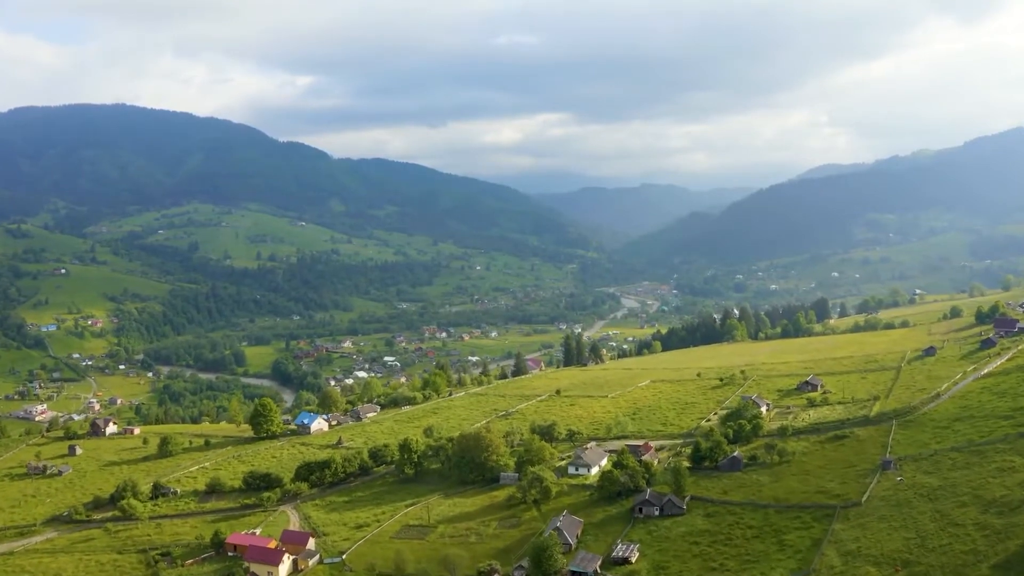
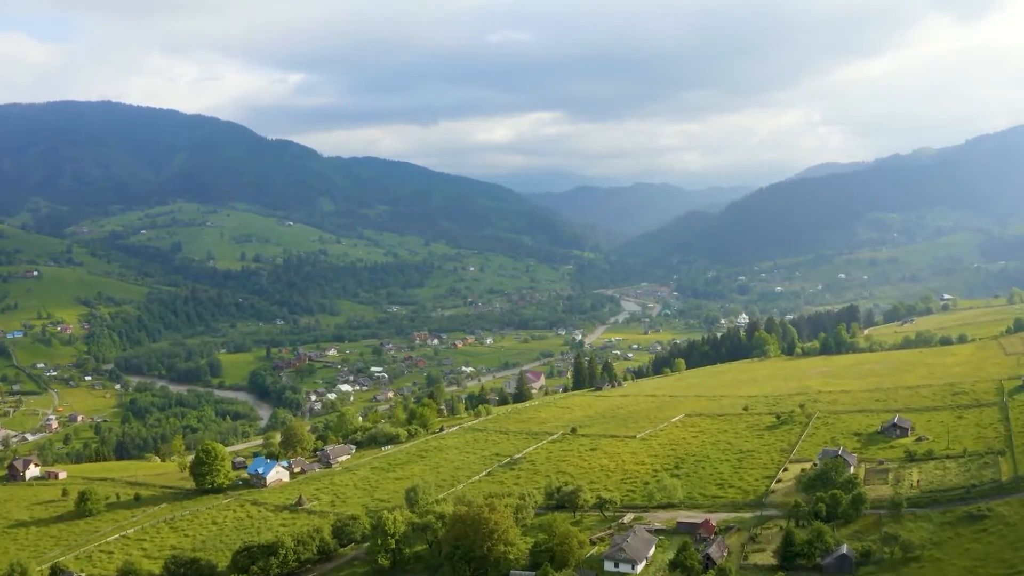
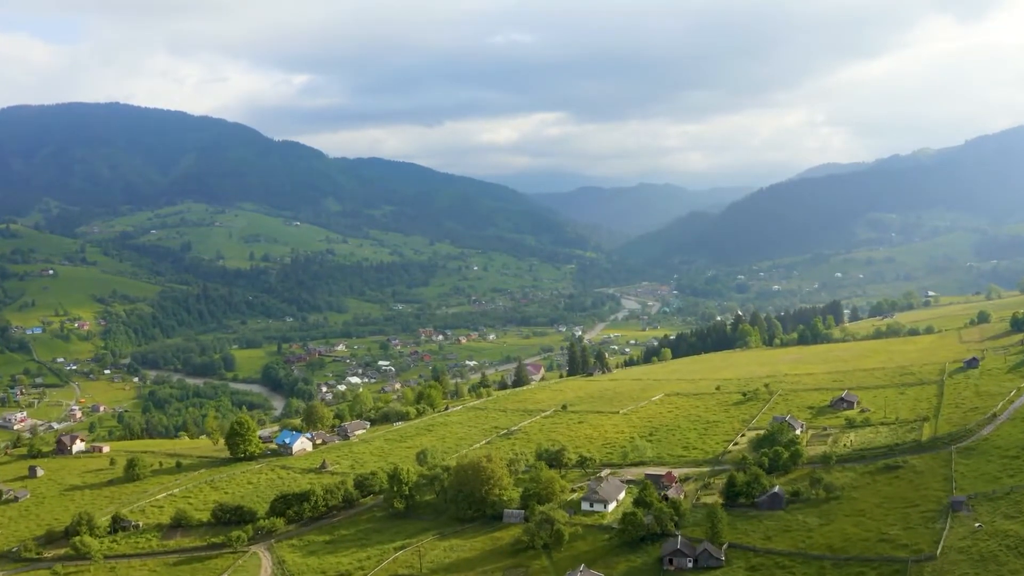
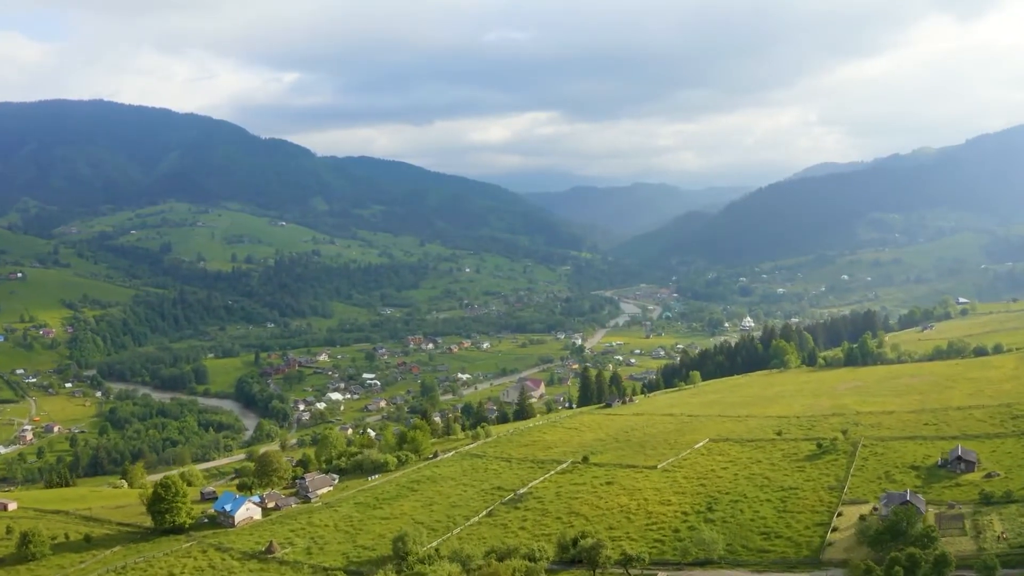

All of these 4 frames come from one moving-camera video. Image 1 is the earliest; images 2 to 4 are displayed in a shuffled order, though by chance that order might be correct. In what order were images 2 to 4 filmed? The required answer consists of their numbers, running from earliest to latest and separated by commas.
3, 2, 4
